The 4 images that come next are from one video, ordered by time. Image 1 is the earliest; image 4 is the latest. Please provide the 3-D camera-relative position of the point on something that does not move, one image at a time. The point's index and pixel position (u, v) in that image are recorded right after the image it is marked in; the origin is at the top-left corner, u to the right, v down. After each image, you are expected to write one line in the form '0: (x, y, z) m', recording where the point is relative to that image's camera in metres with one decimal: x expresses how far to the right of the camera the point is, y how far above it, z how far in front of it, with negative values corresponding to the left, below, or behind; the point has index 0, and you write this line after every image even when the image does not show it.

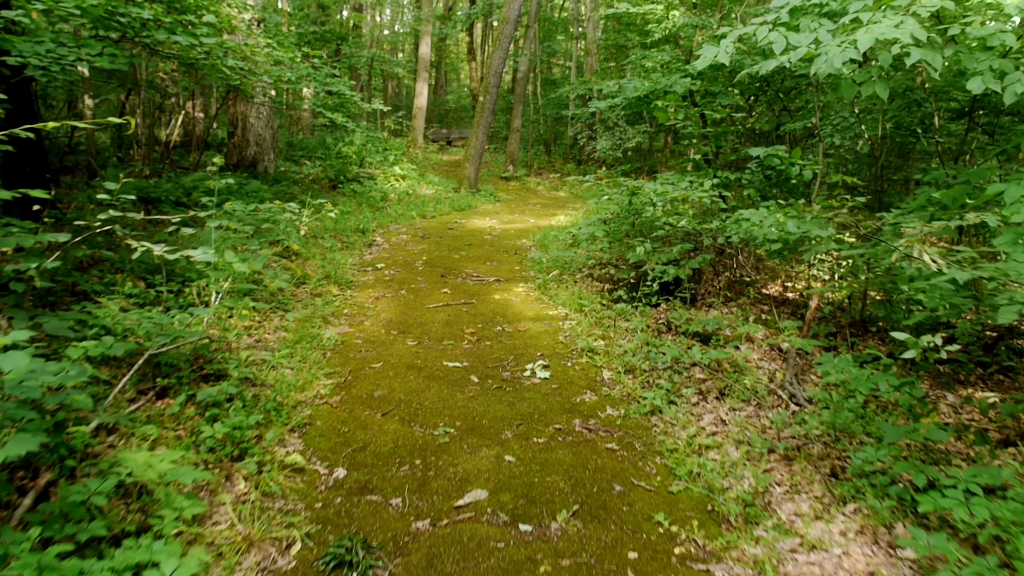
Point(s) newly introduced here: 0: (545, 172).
0: (+0.7, +2.4, +16.5) m
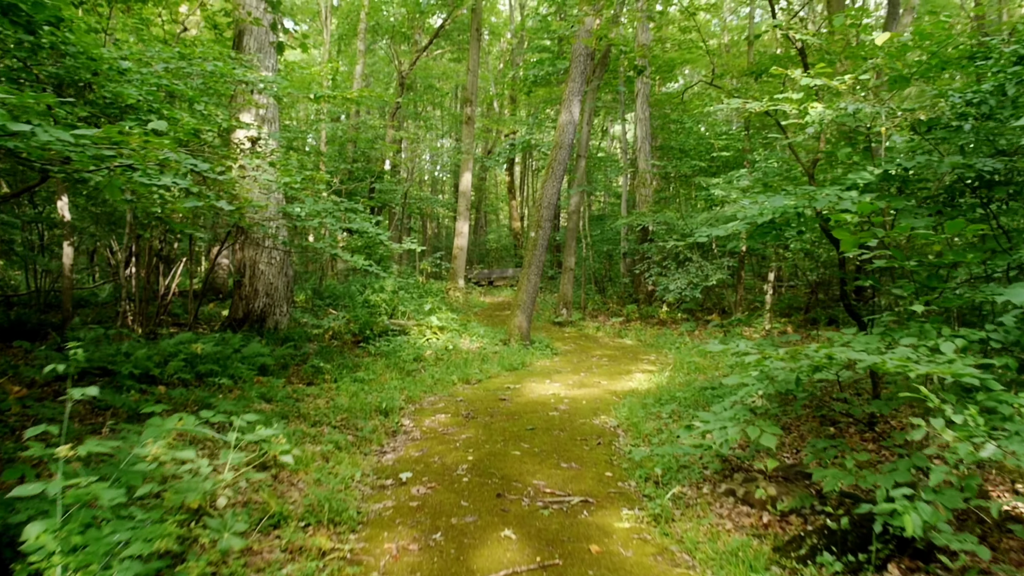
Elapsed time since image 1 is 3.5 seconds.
0: (+1.6, -0.5, +14.7) m
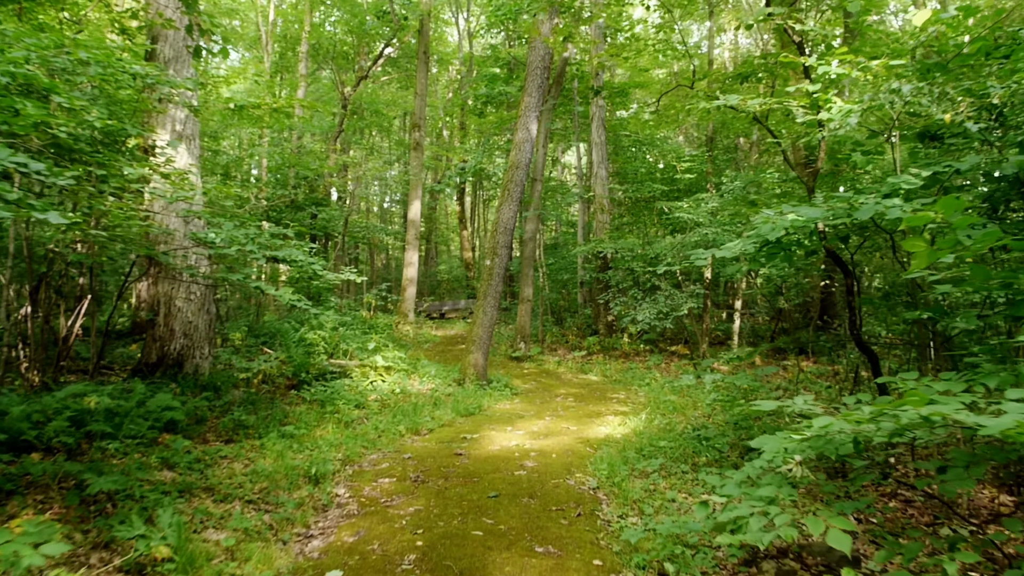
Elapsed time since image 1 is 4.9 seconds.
0: (+0.8, -1.0, +13.8) m
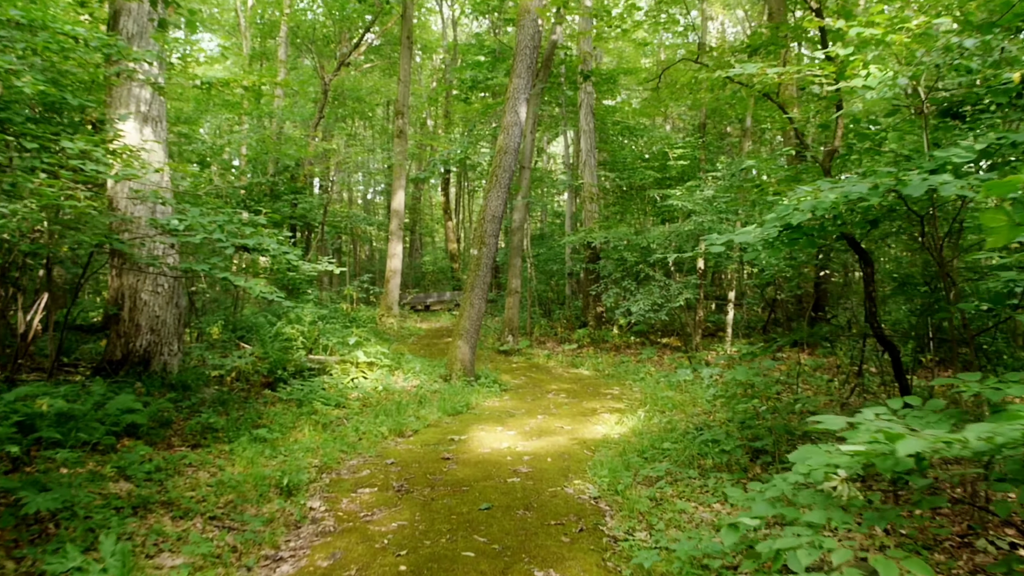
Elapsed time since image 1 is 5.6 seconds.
0: (+0.6, -0.9, +13.4) m
